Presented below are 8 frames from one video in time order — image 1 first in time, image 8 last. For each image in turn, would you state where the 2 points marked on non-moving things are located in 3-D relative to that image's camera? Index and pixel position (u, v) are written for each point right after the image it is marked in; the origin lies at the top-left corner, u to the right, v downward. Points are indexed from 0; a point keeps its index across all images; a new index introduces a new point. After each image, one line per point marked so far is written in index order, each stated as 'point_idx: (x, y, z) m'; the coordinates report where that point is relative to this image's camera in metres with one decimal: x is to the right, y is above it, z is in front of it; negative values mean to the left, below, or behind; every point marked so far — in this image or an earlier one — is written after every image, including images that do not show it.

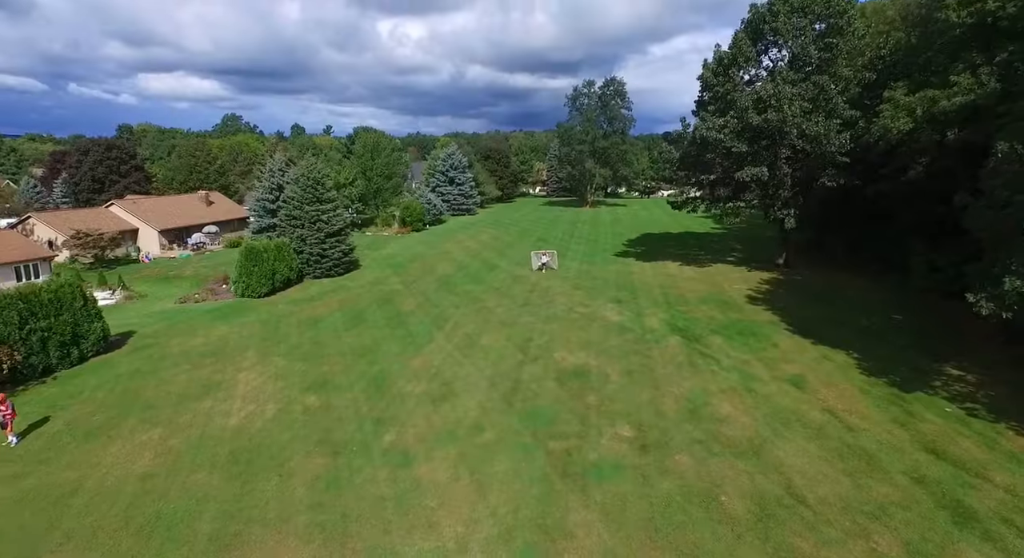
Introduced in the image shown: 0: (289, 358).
0: (-8.2, -2.9, +18.0) m
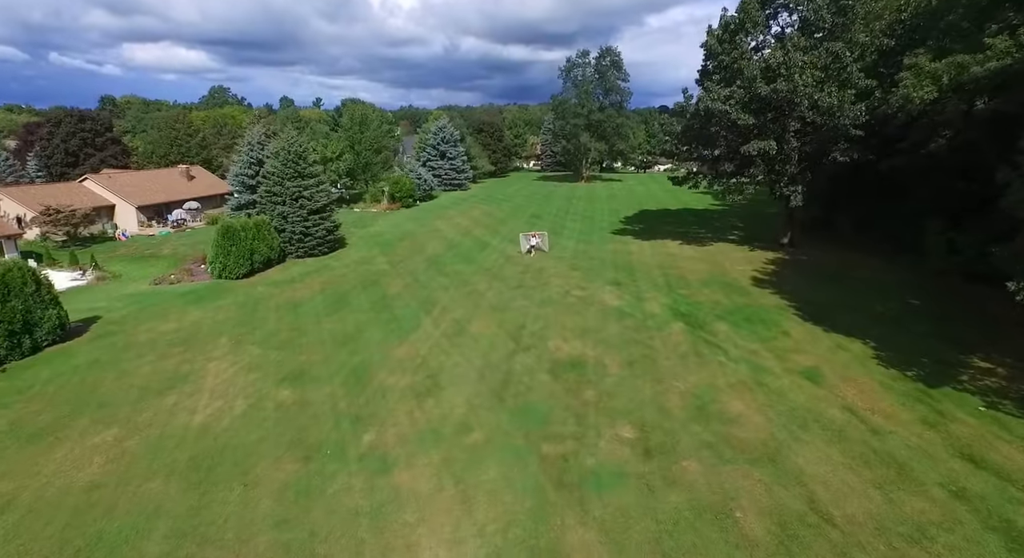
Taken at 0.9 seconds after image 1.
0: (-8.5, -2.3, +16.8) m
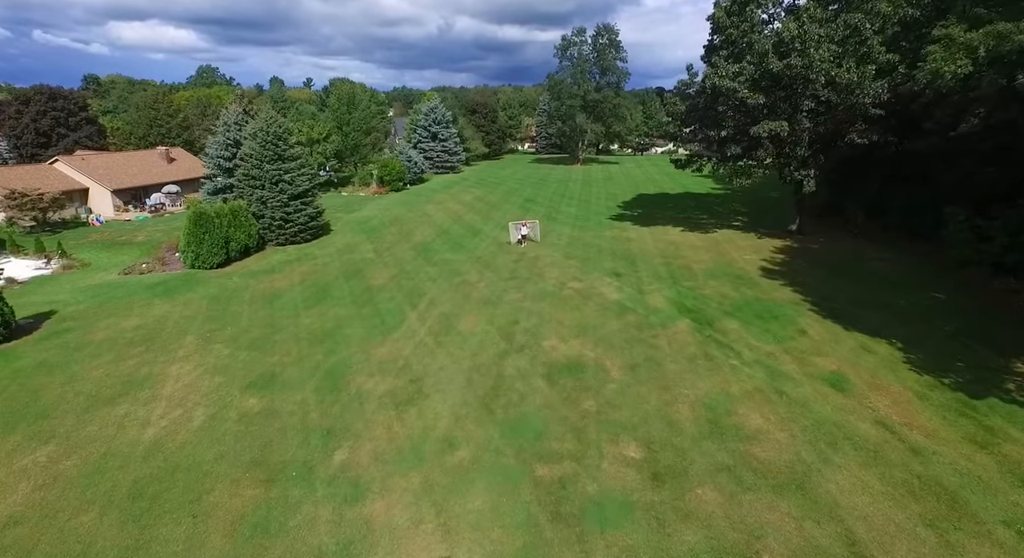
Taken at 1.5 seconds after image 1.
0: (-8.7, -2.1, +15.4) m
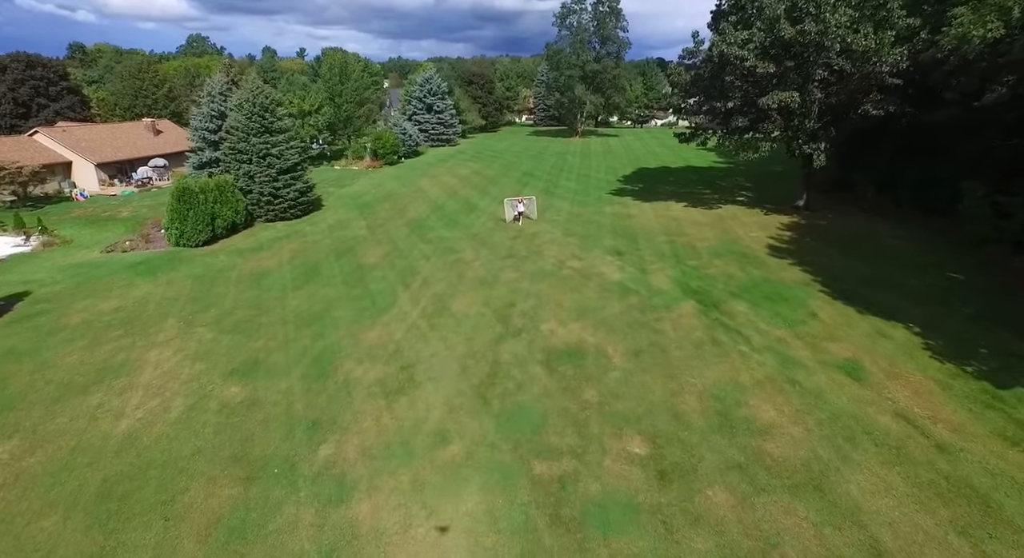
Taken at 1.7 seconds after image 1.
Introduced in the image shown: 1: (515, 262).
0: (-8.8, -1.5, +14.6) m
1: (+0.1, +0.6, +18.4) m
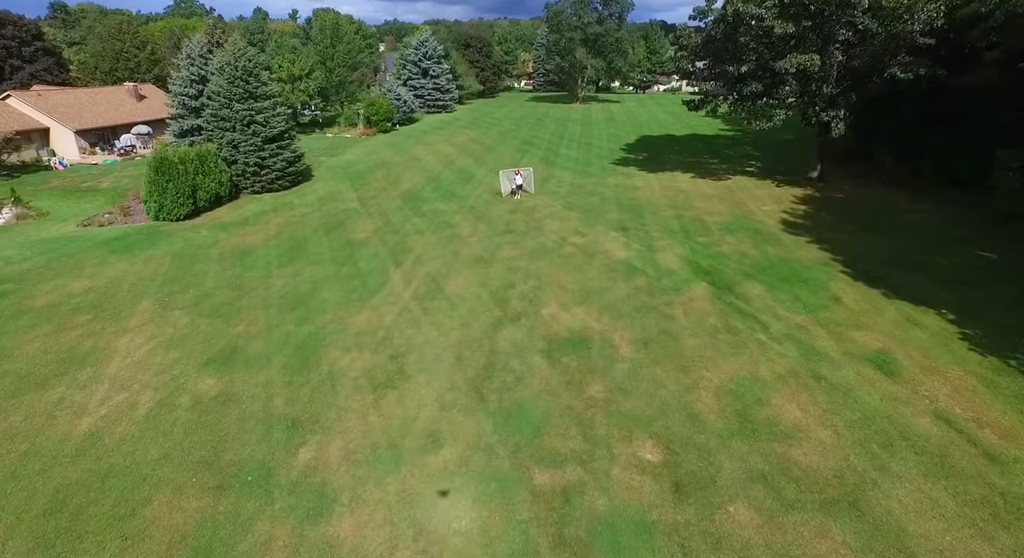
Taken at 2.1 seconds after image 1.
0: (-8.9, -0.9, +13.6) m
1: (+0.1, +1.4, +17.3) m
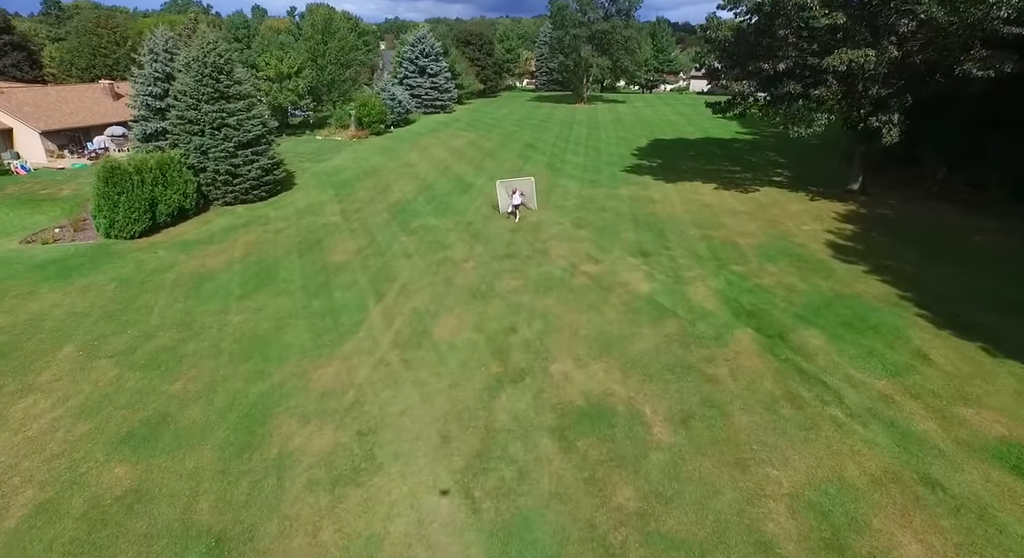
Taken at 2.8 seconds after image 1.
0: (-8.8, -1.9, +11.2) m
1: (+0.1, +0.4, +14.9) m
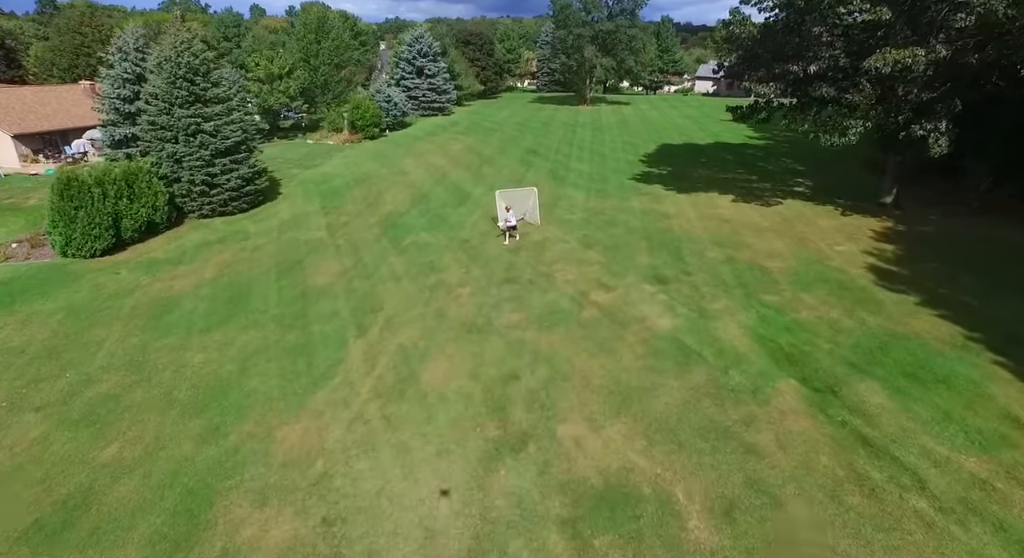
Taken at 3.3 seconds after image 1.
0: (-8.8, -2.7, +9.5) m
1: (+0.1, -0.3, +13.2) m
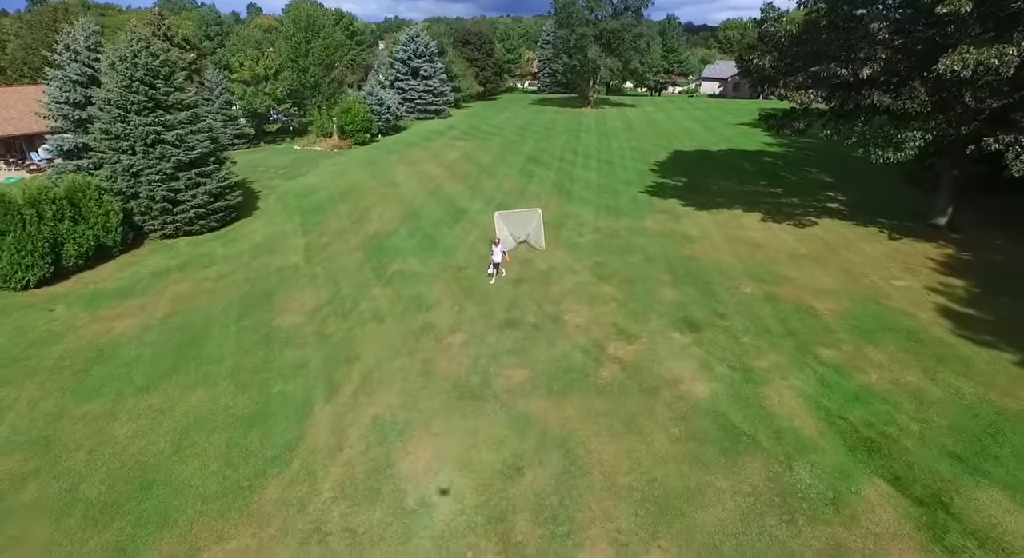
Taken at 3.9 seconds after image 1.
0: (-8.8, -3.7, +7.3) m
1: (+0.2, -1.3, +11.0) m
